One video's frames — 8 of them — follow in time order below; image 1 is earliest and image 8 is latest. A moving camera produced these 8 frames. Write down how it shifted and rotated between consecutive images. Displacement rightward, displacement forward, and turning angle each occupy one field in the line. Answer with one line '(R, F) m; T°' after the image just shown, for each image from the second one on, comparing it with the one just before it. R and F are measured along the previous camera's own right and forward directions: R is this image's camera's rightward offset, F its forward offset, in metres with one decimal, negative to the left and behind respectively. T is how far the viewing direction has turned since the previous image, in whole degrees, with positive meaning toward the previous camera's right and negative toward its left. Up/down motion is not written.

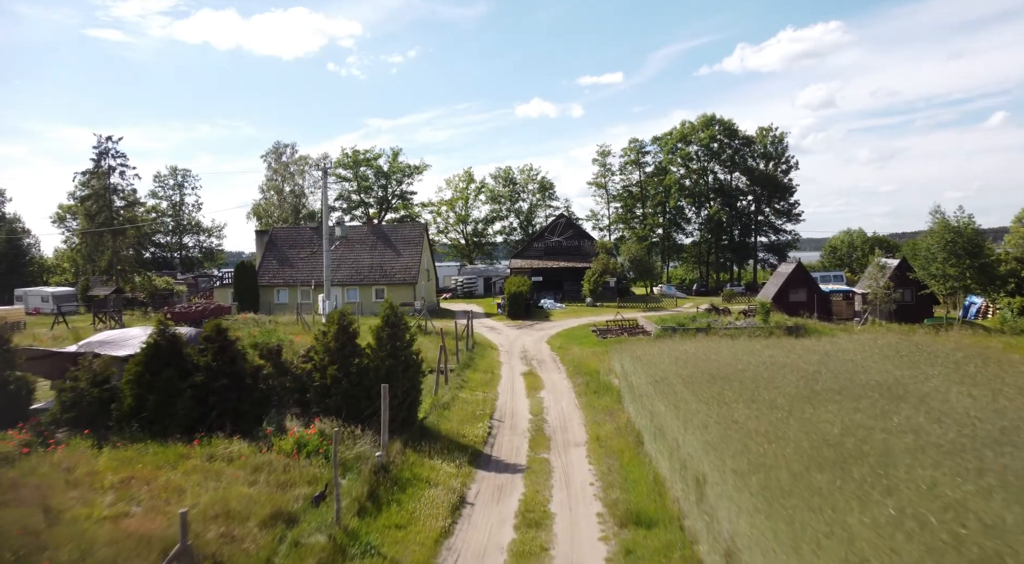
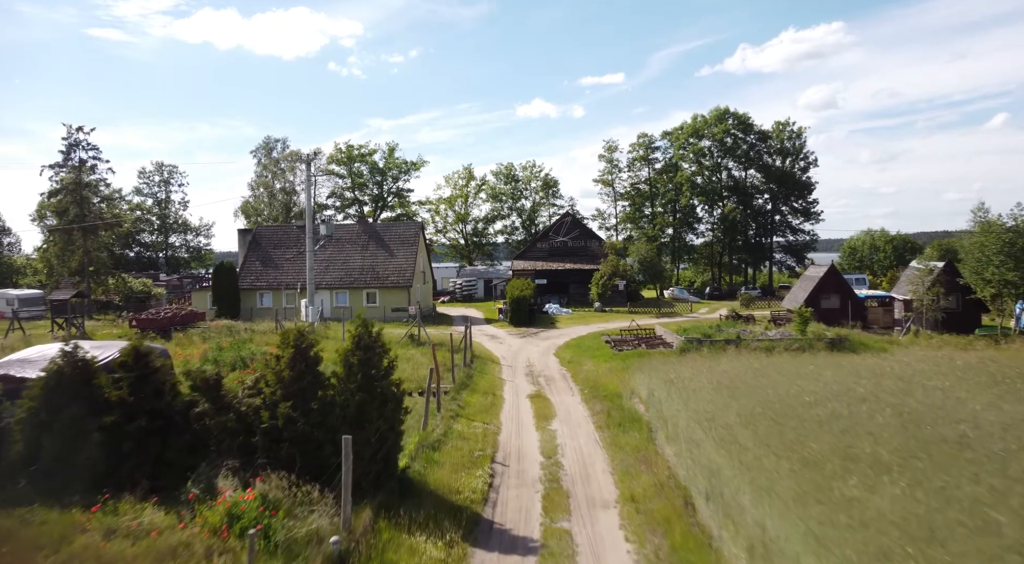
(-0.1, +3.4) m; 0°
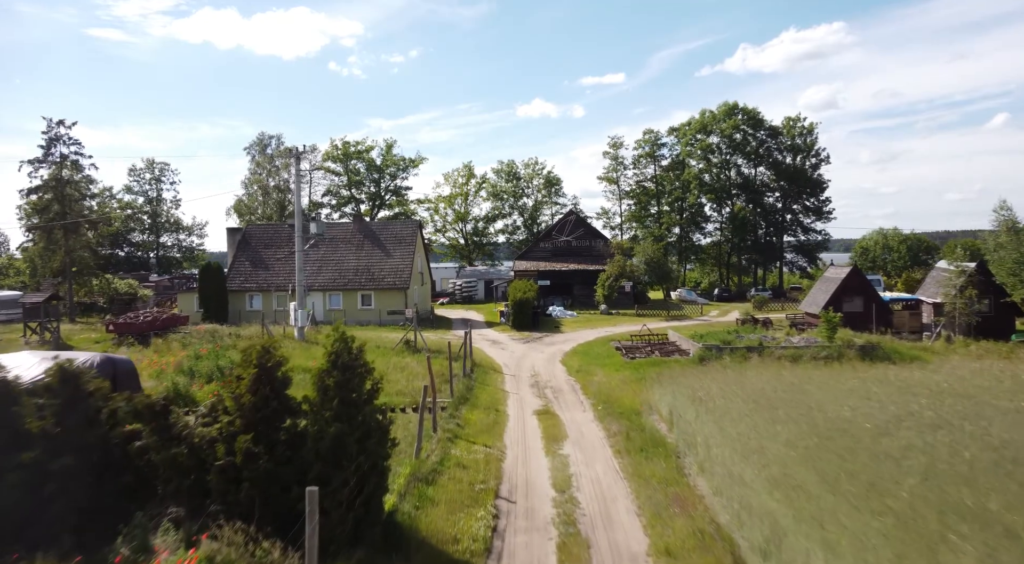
(-0.1, +2.0) m; 0°
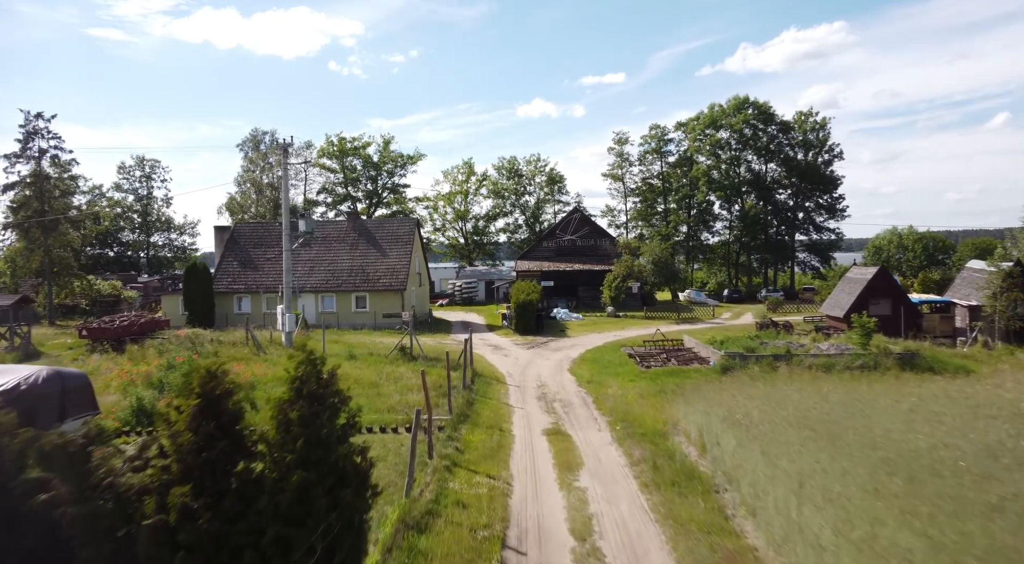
(-0.1, +2.1) m; 0°
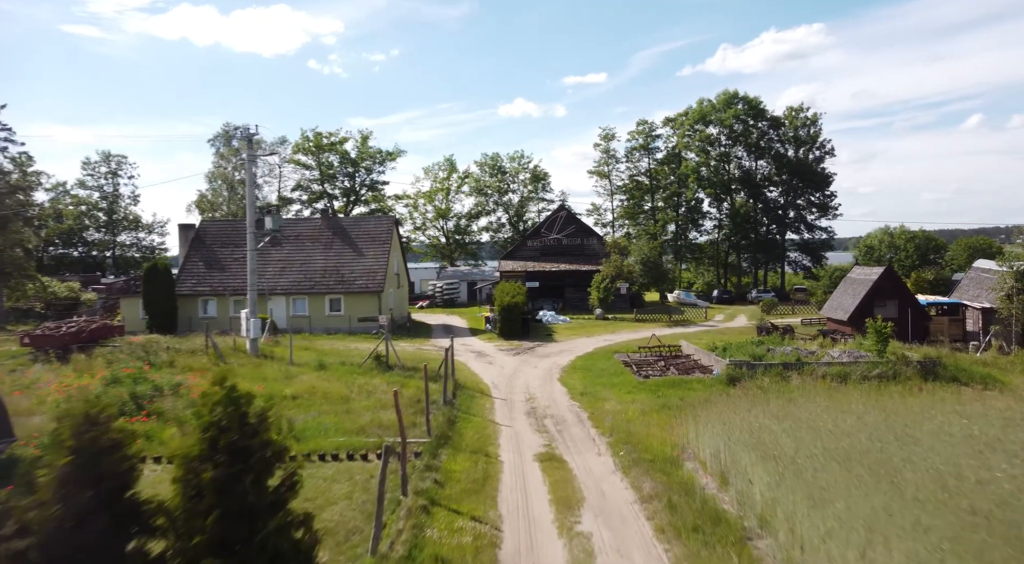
(-0.1, +2.0) m; +1°
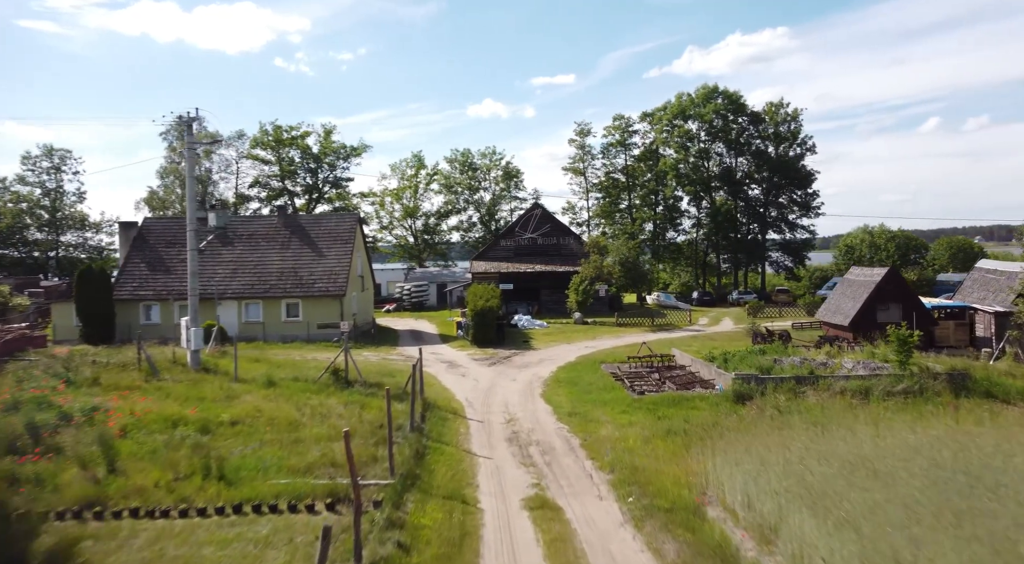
(-0.2, +2.6) m; +2°
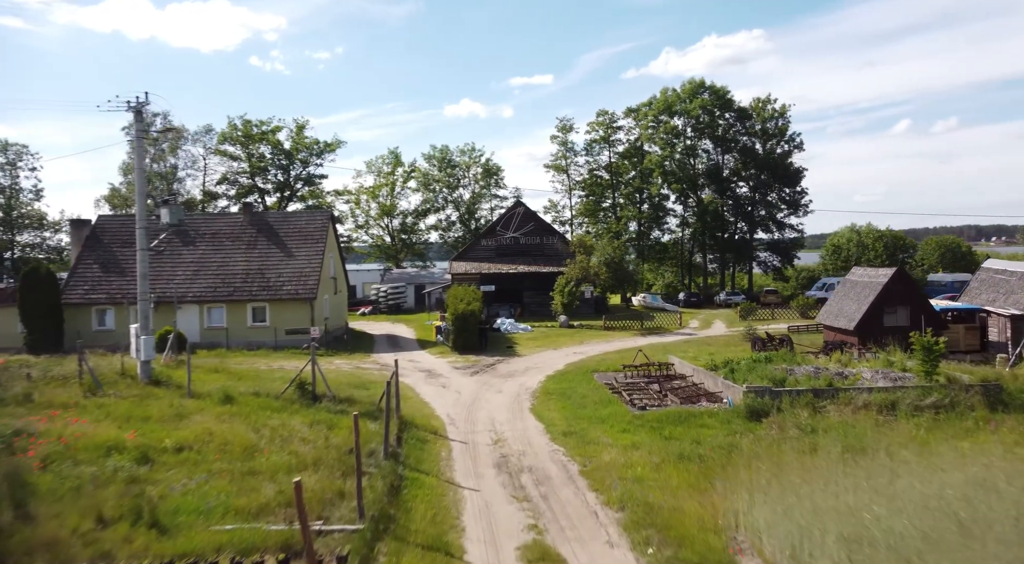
(-0.2, +1.9) m; +2°
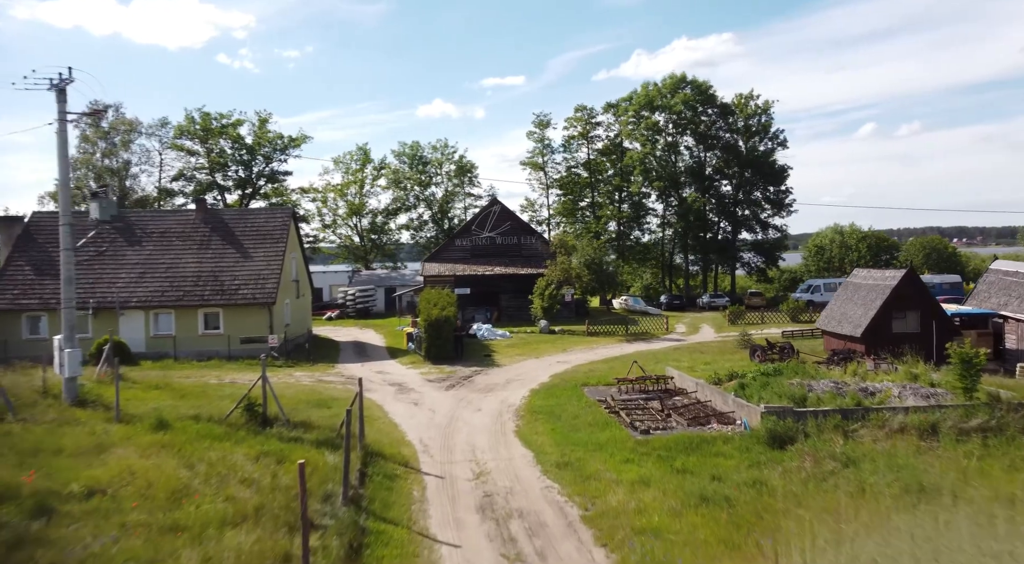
(-0.2, +2.3) m; +2°
